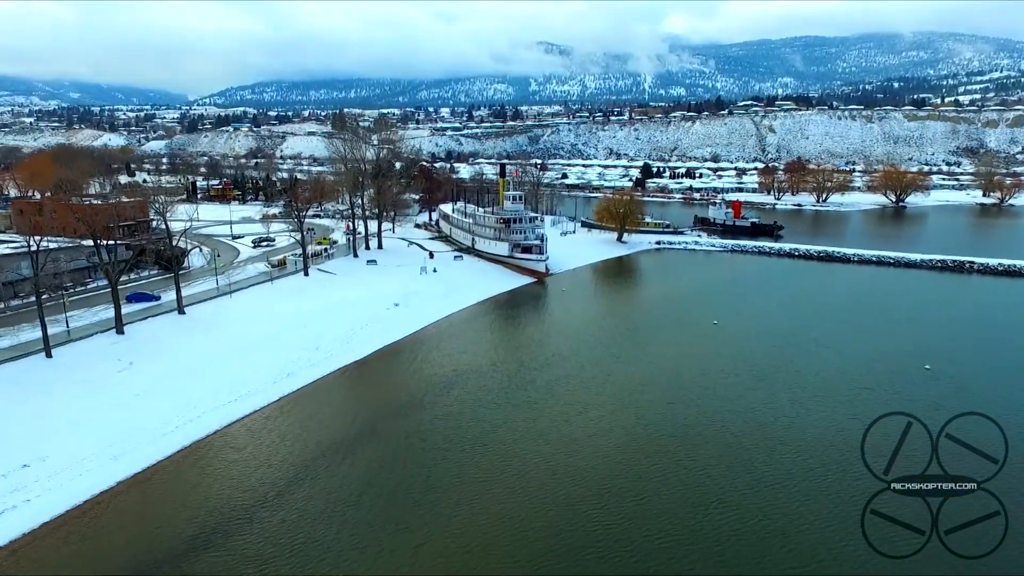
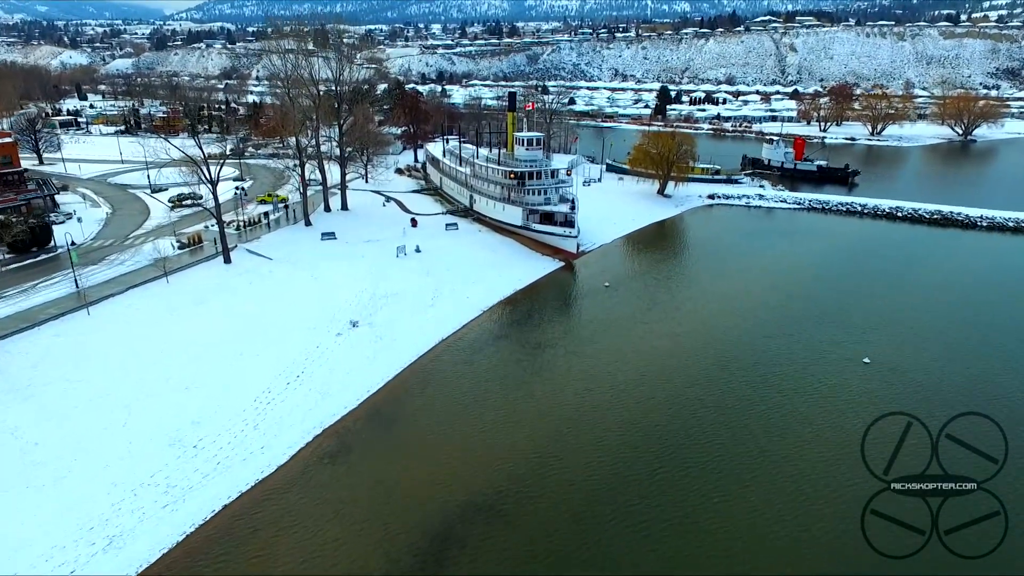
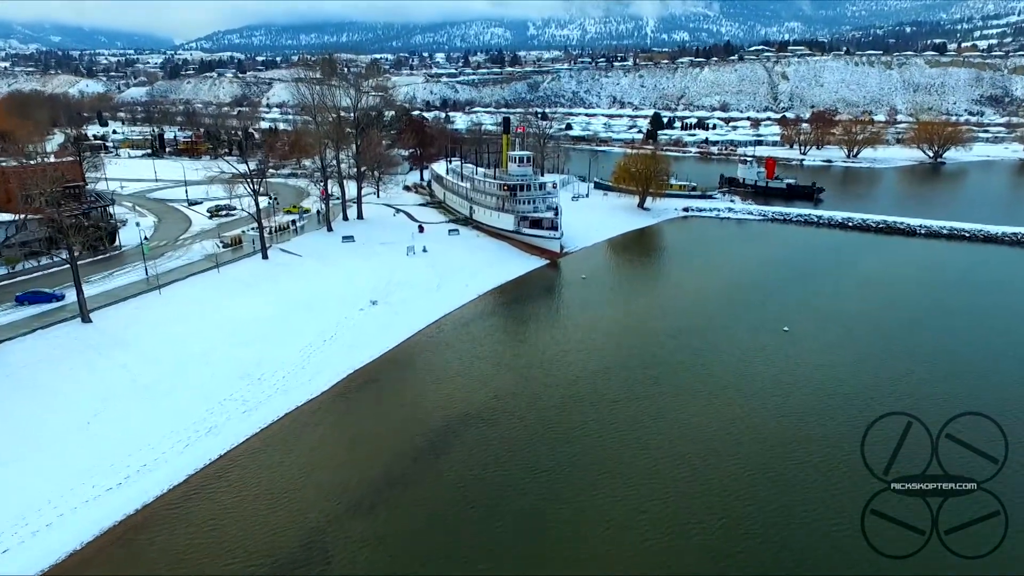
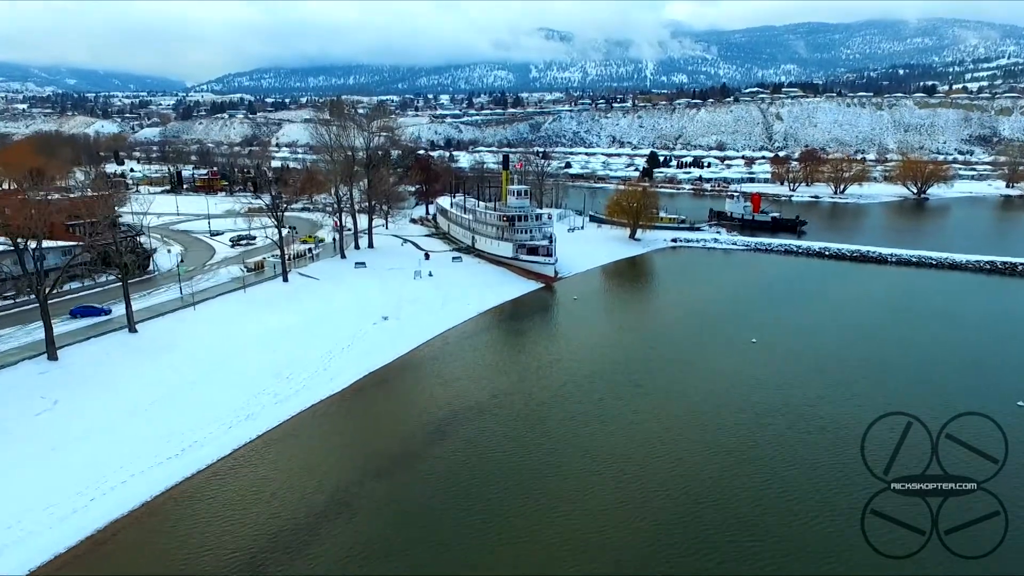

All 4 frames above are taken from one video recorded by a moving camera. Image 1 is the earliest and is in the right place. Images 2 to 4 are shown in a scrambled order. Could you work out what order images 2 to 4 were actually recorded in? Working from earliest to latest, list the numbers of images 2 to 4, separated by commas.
4, 3, 2
